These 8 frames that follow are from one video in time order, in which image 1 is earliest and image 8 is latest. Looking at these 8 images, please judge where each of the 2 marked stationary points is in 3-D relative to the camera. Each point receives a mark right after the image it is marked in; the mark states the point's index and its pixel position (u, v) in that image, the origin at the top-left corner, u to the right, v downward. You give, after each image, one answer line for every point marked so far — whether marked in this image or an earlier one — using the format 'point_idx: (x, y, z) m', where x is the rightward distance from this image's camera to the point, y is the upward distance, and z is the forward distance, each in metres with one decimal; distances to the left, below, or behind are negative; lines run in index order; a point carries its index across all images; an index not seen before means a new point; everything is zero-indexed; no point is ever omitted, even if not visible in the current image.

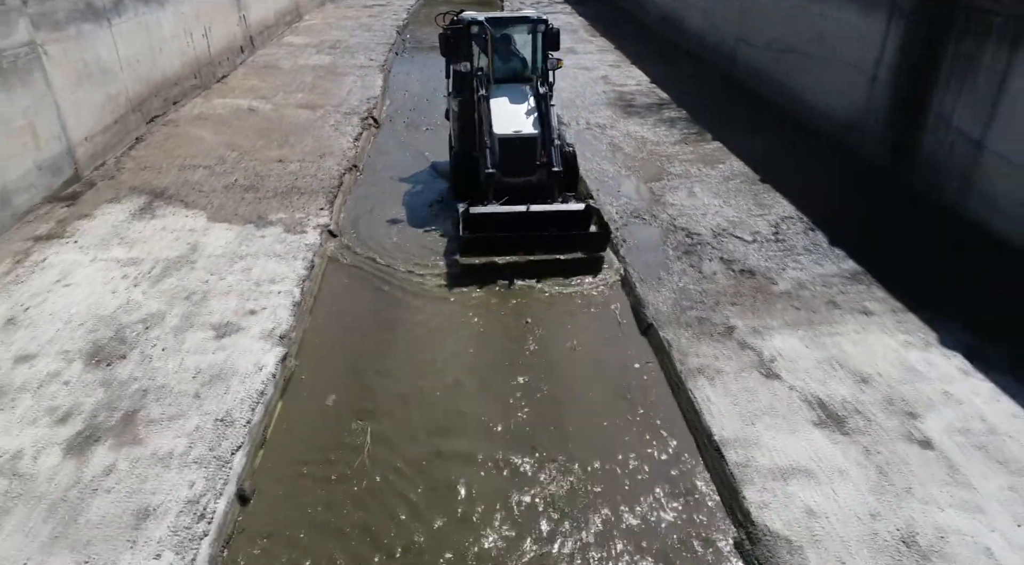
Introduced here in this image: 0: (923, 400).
0: (+2.5, -0.7, +3.9) m
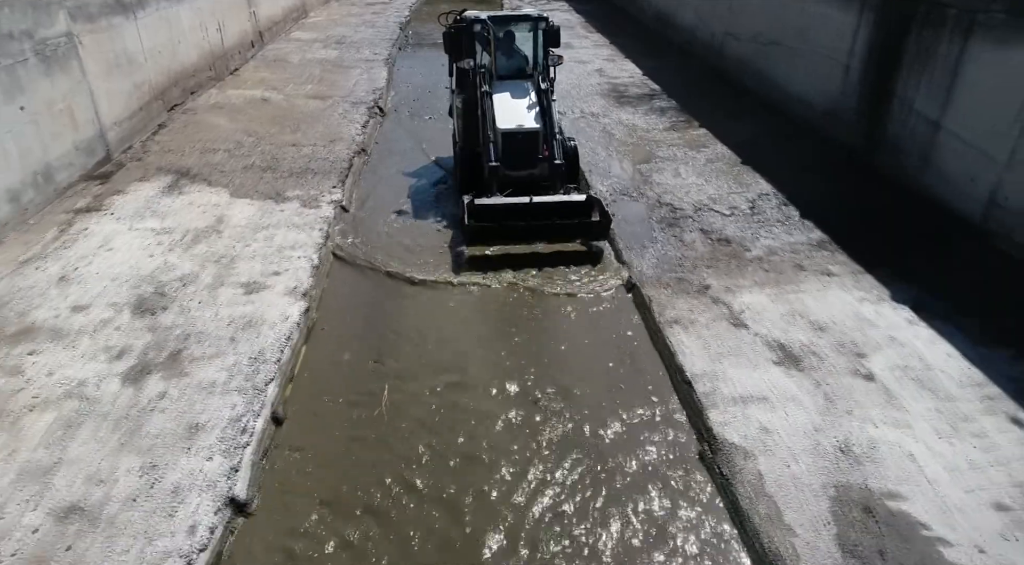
0: (+2.5, -0.4, +4.4) m
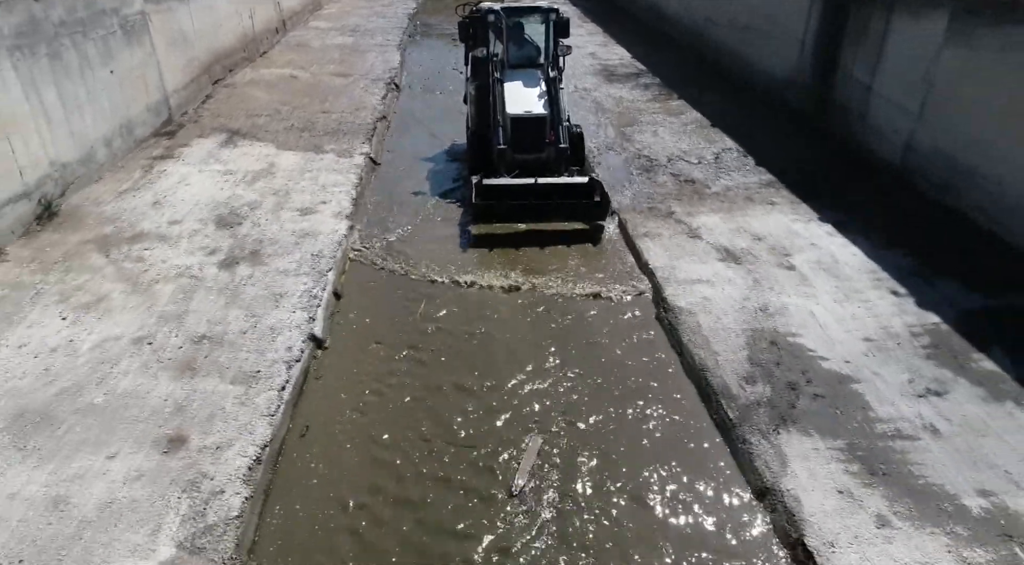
0: (+2.5, +0.3, +5.7) m
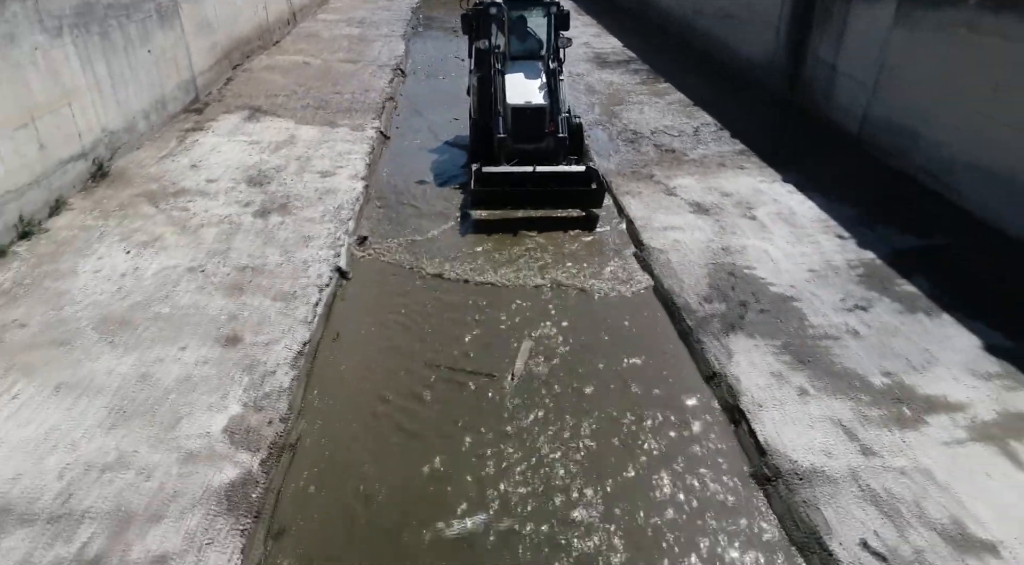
0: (+2.5, +0.8, +6.5) m
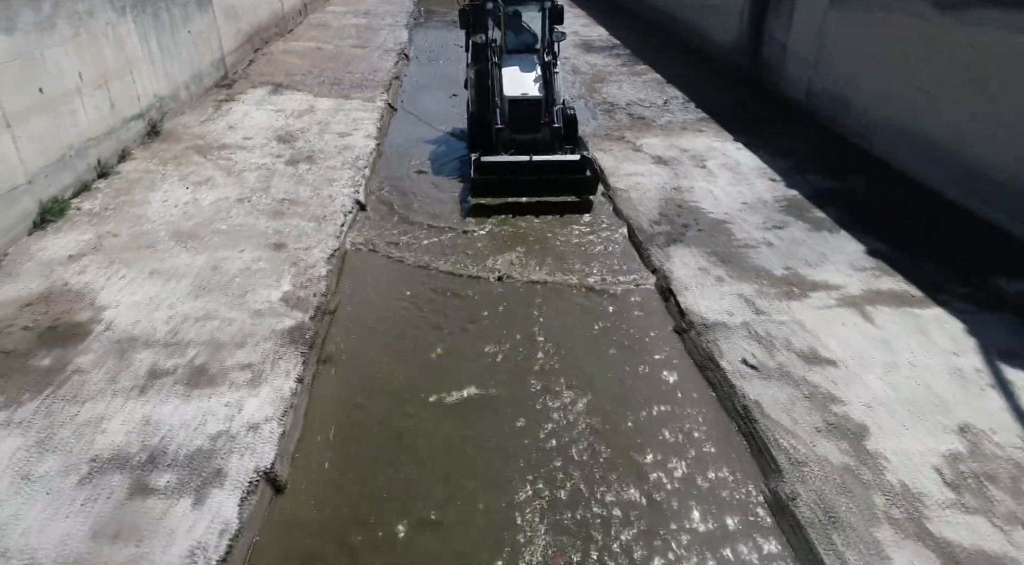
0: (+2.4, +1.5, +7.6) m
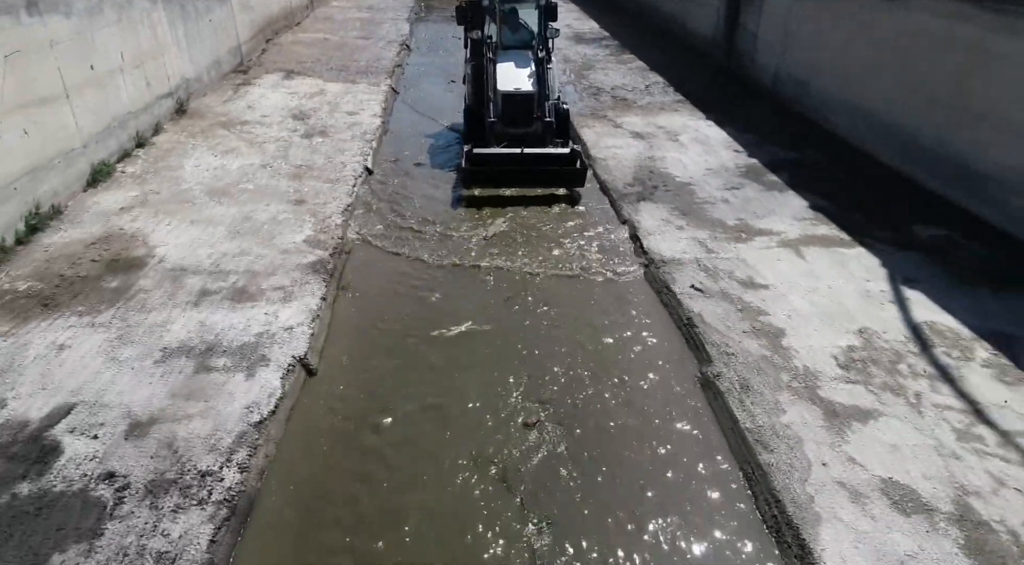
0: (+2.3, +2.0, +8.5) m
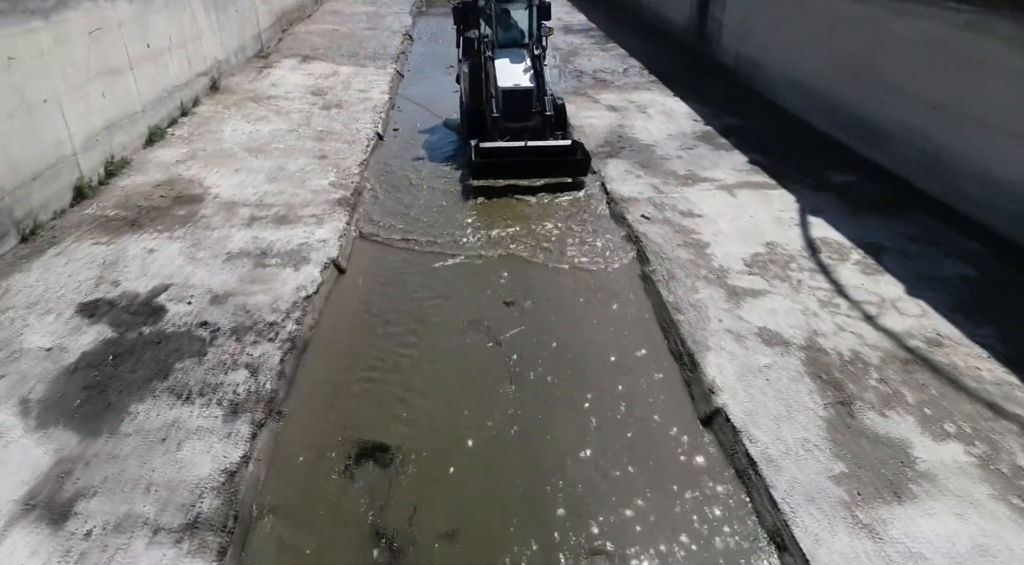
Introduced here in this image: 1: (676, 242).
0: (+2.2, +2.7, +9.7) m
1: (+1.4, +0.3, +5.6) m
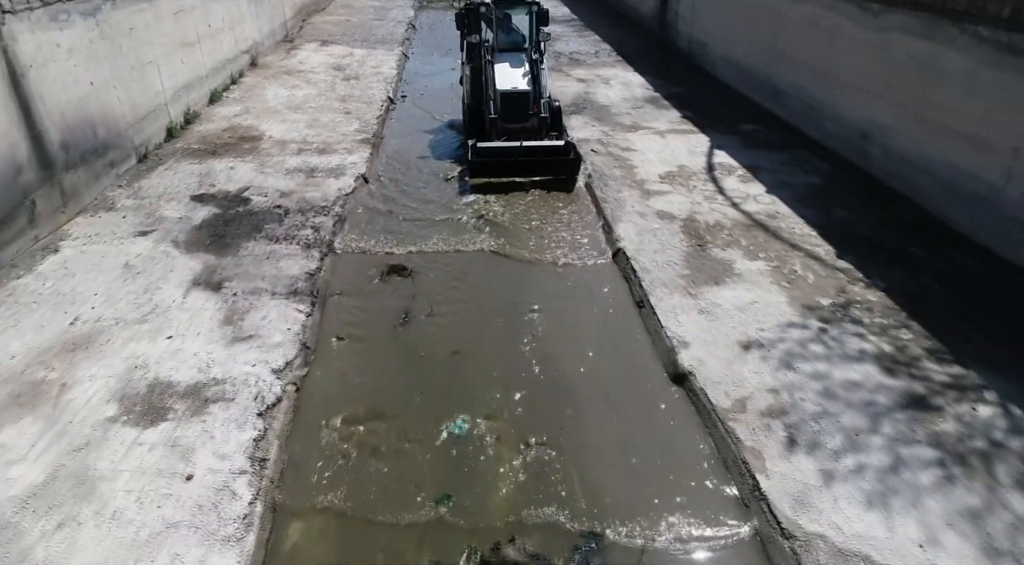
0: (+1.9, +3.7, +11.7) m
1: (+1.2, +1.4, +7.6) m
